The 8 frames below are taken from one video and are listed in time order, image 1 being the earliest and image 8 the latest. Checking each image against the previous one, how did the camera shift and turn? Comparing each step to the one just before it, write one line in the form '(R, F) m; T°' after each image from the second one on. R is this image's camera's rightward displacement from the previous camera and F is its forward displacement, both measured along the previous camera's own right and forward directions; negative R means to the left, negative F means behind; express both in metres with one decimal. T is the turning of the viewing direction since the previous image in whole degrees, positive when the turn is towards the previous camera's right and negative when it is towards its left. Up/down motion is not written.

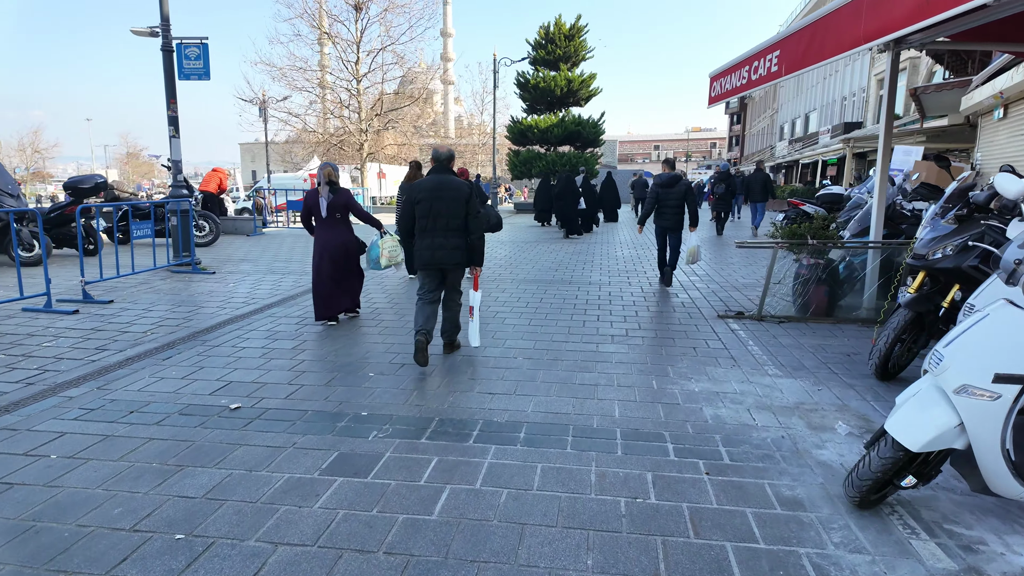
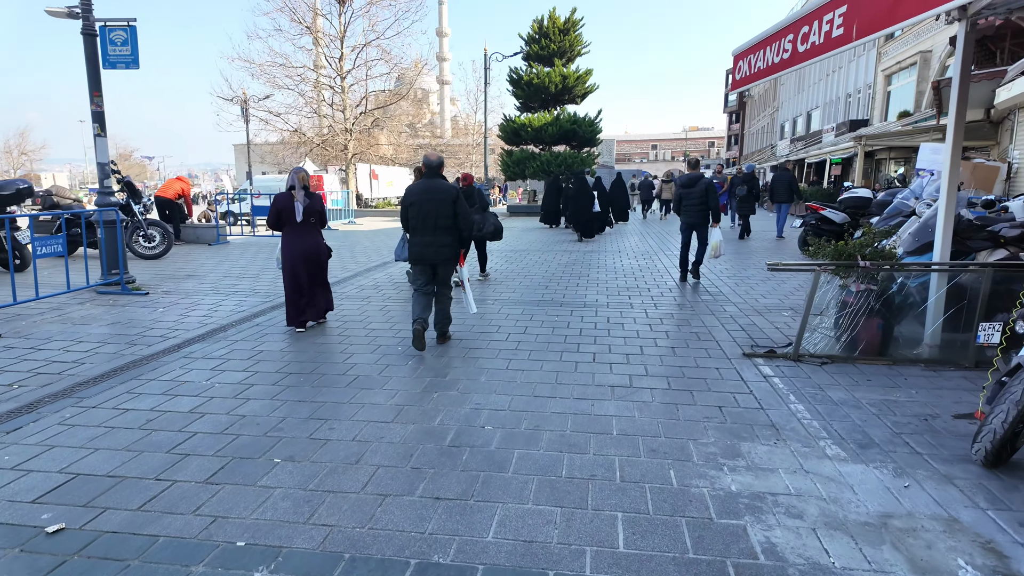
(+0.2, +1.3) m; 0°
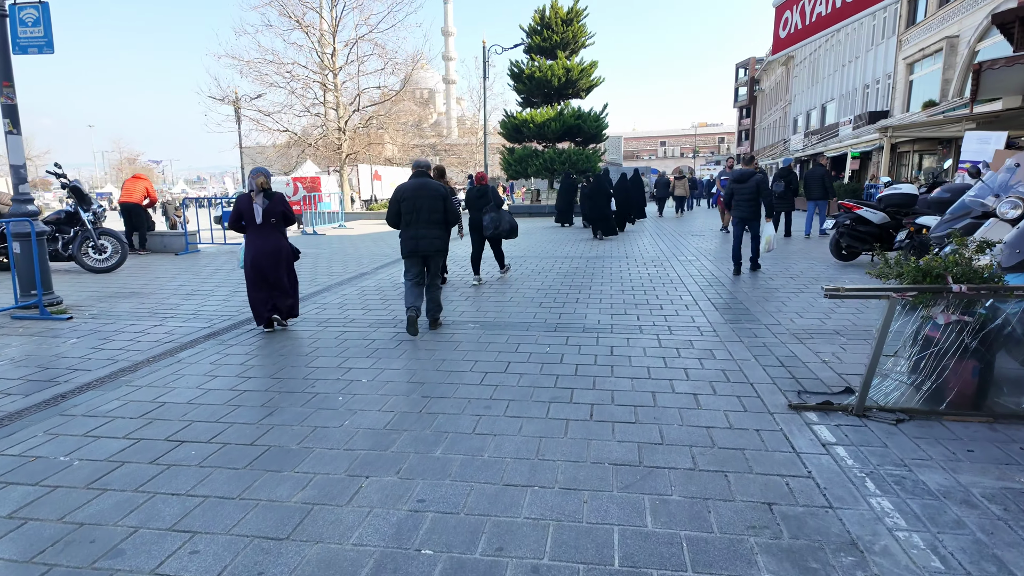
(+0.3, +1.2) m; -1°
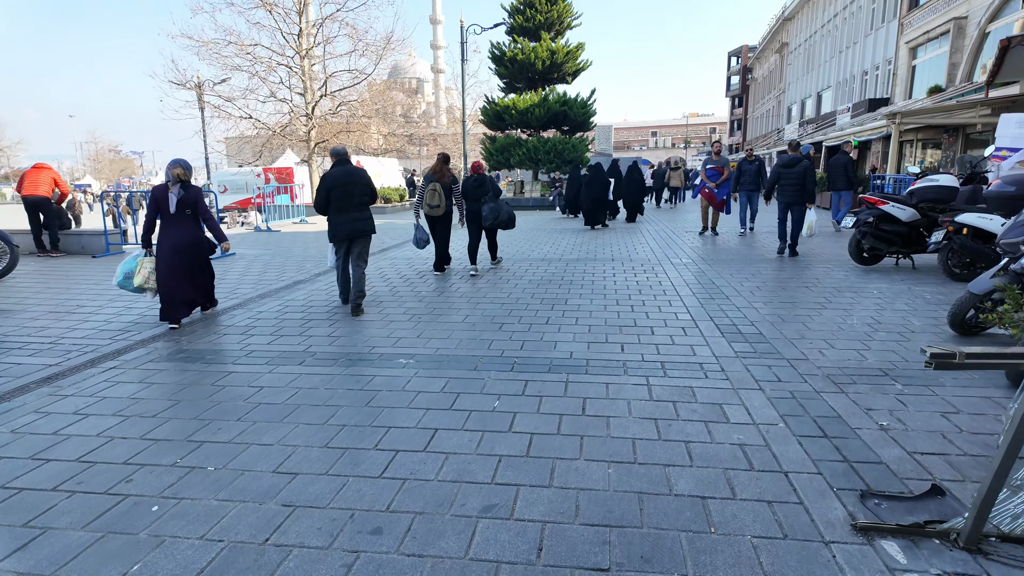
(+0.4, +1.5) m; +1°
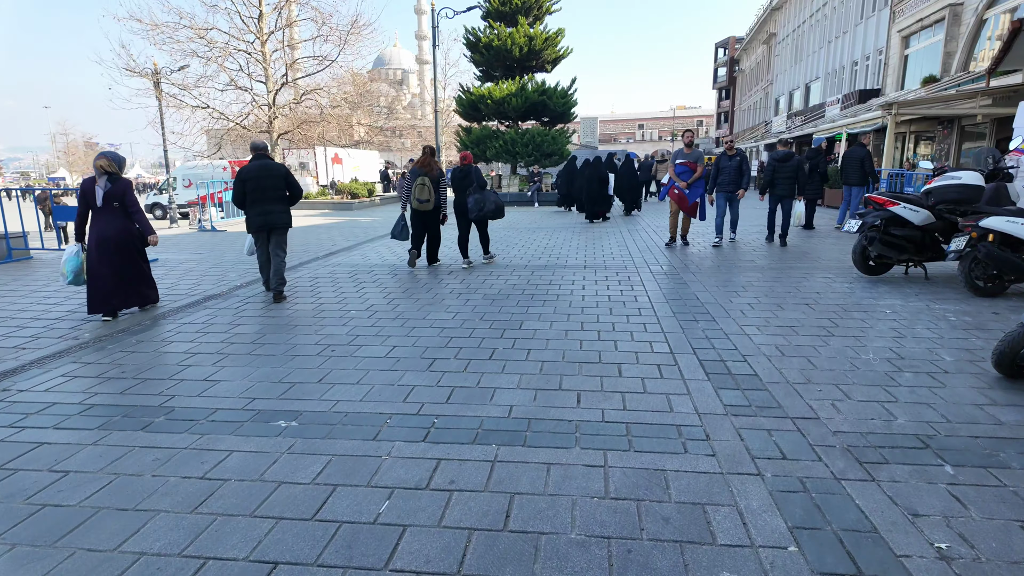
(+0.4, +1.2) m; +1°
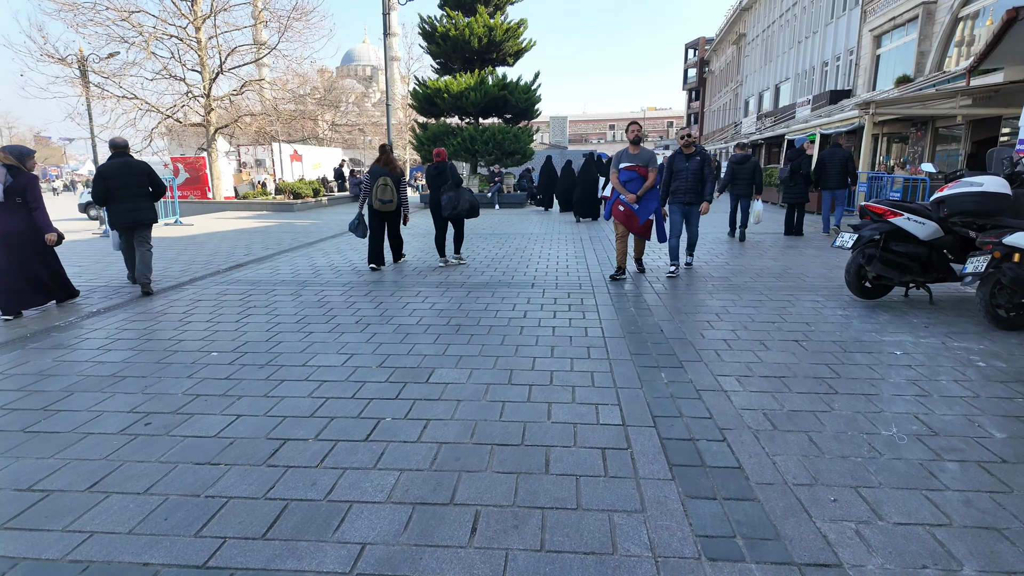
(+0.5, +1.4) m; +3°
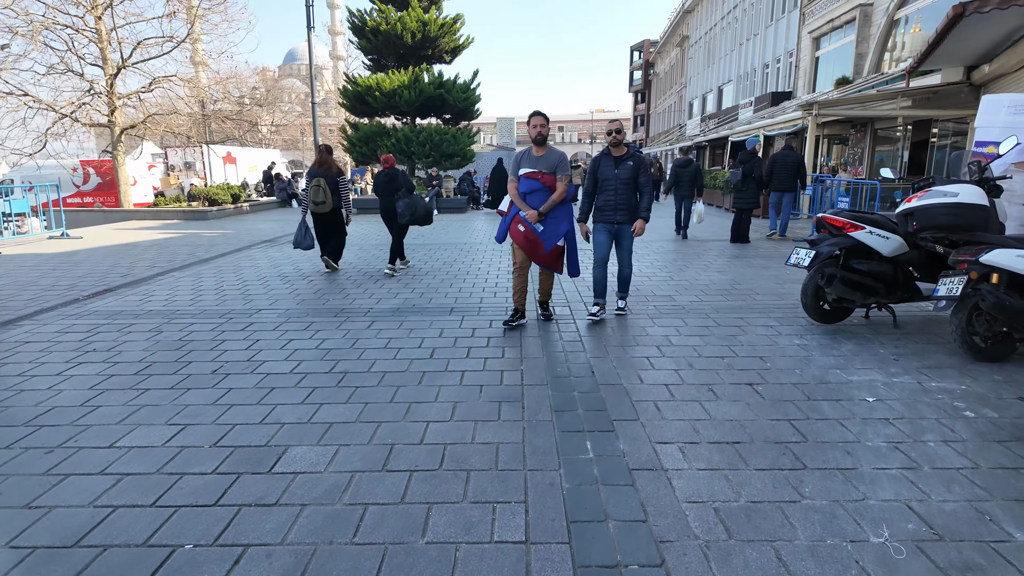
(+0.4, +1.0) m; +4°
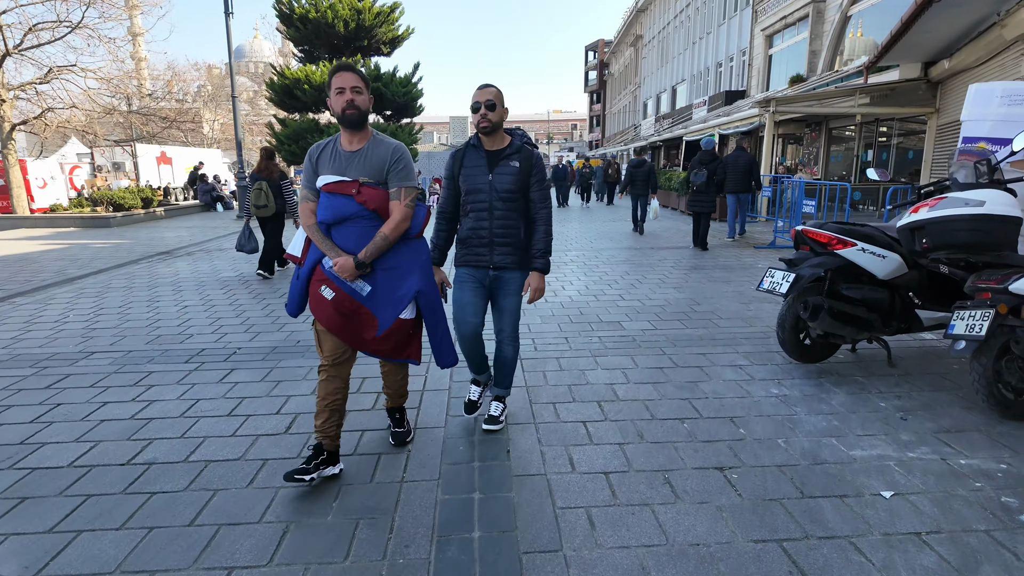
(+0.4, +1.2) m; +4°
